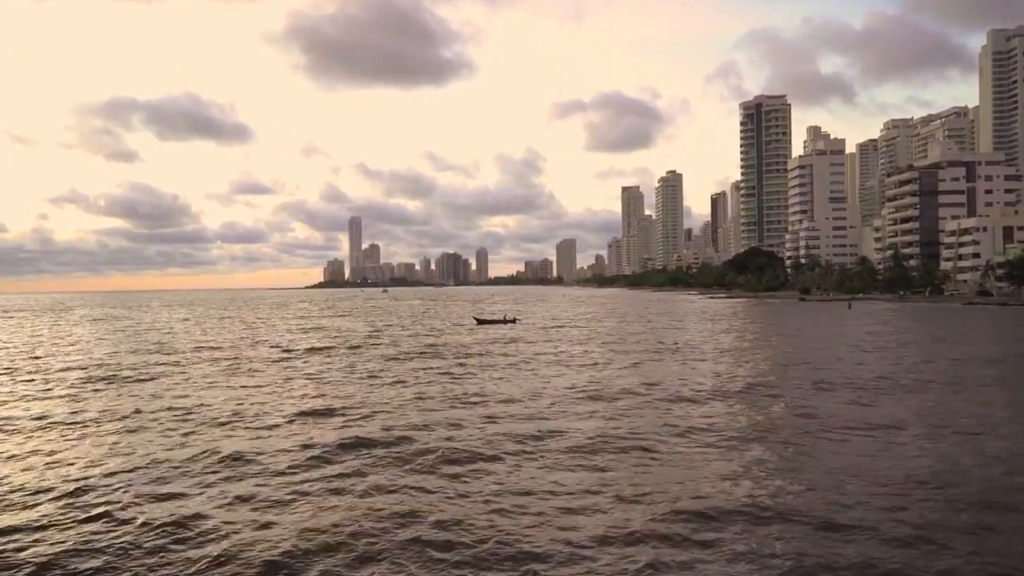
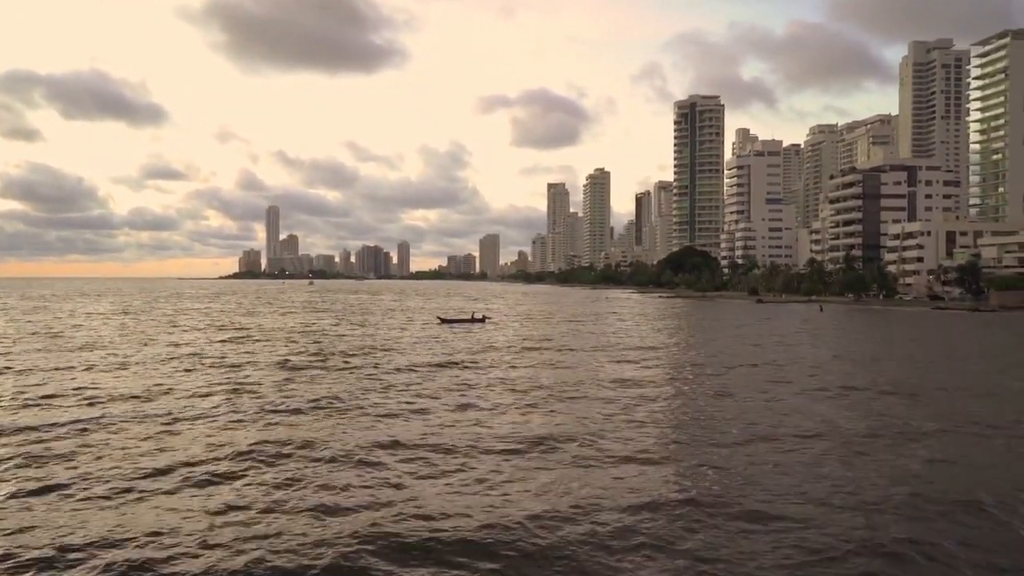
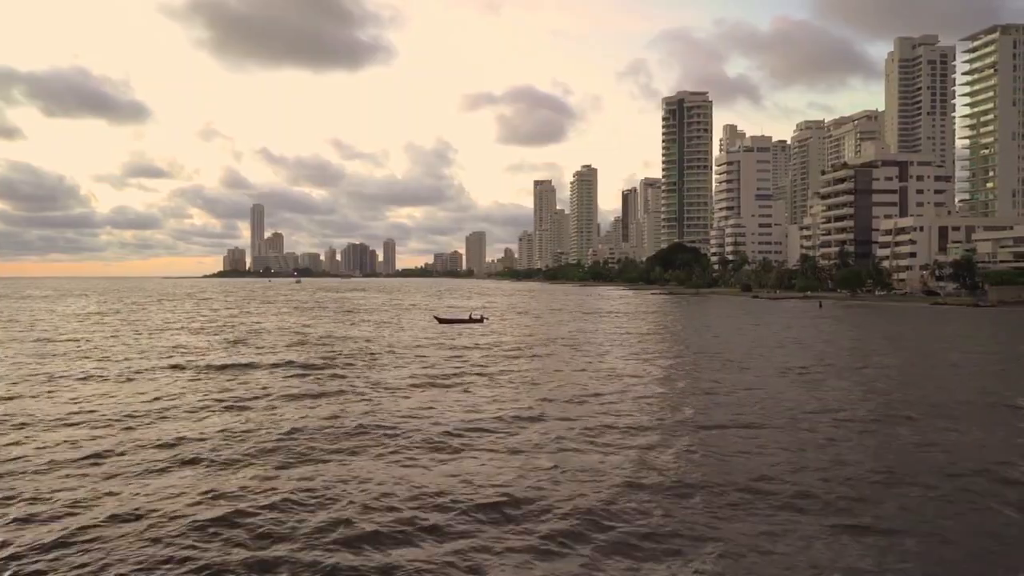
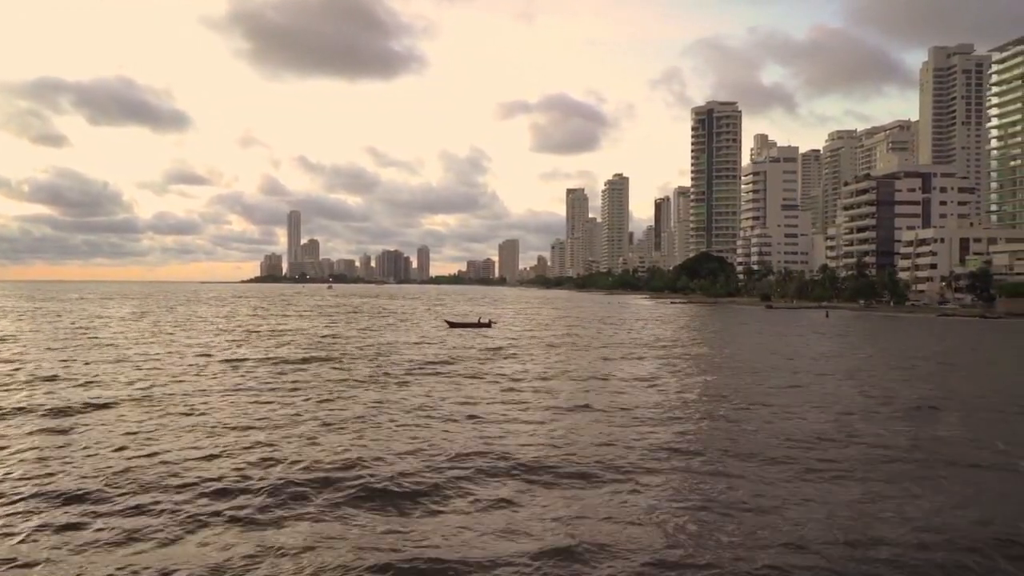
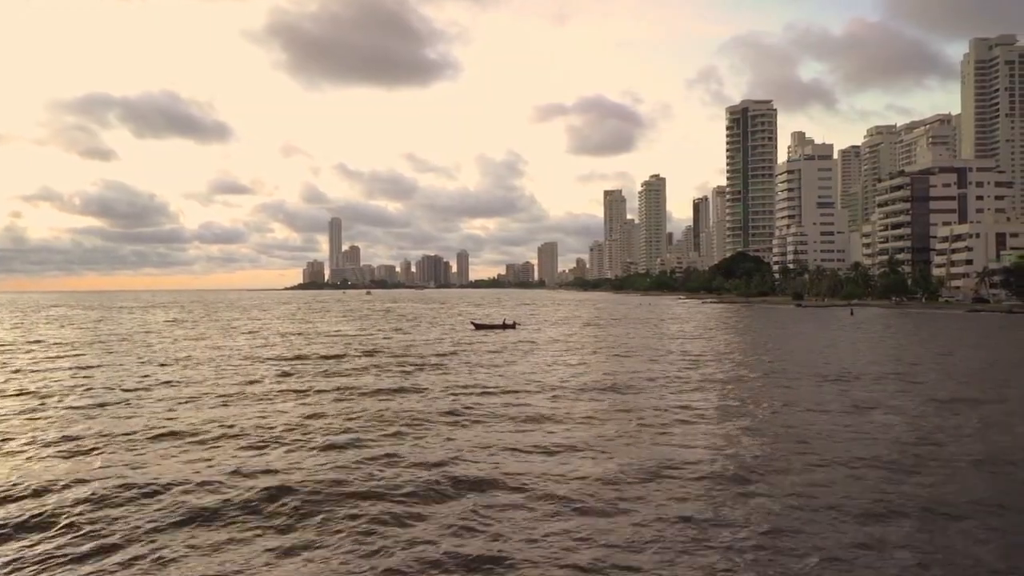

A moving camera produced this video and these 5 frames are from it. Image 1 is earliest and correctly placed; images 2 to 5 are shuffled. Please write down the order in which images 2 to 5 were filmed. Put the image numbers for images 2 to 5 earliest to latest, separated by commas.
5, 4, 2, 3
